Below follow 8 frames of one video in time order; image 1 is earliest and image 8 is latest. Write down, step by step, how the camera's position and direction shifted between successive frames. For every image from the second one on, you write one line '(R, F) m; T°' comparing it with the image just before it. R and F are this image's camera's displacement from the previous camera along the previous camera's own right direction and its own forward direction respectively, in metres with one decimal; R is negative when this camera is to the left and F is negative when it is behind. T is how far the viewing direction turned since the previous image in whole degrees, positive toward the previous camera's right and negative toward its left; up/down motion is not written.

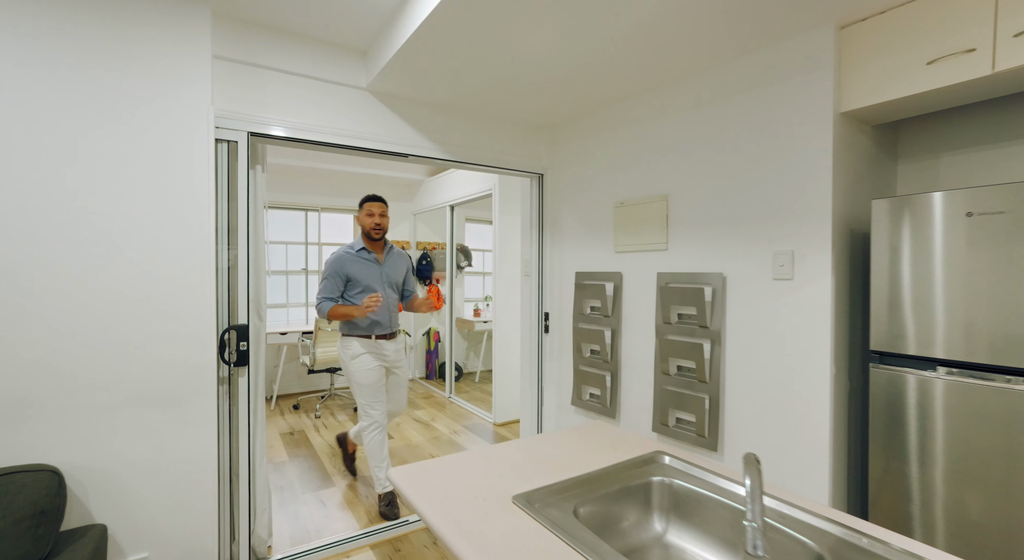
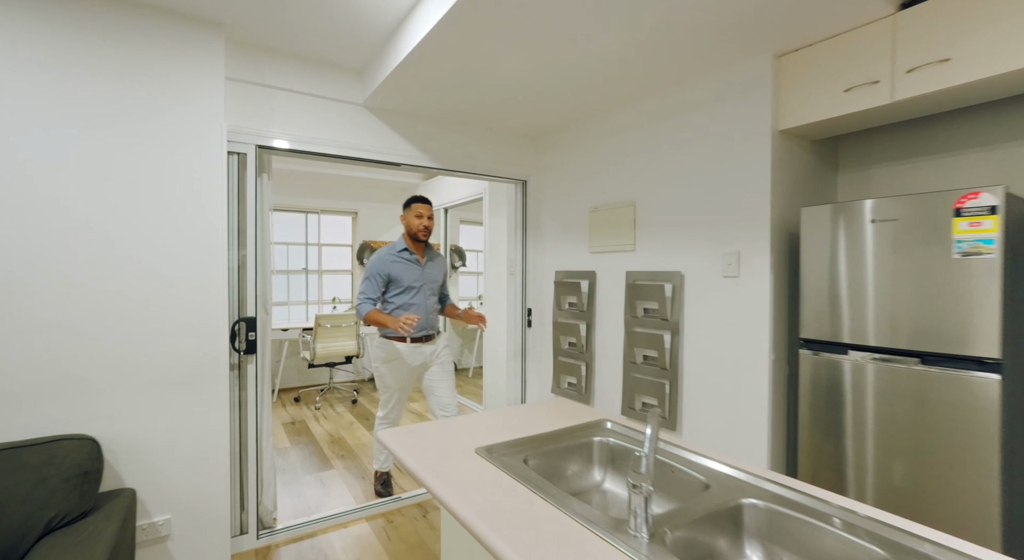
(+0.1, -0.2) m; 0°
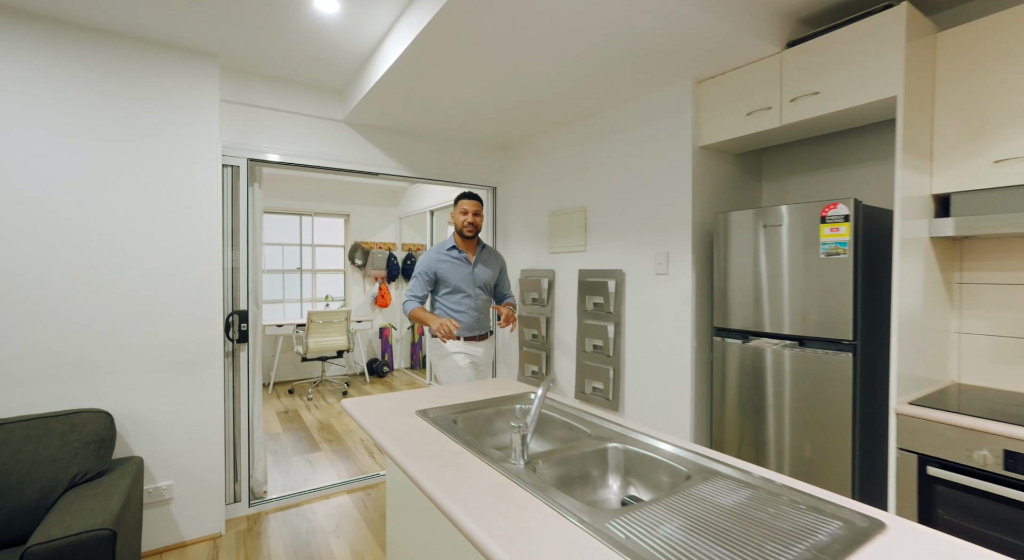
(+0.2, -0.3) m; 0°
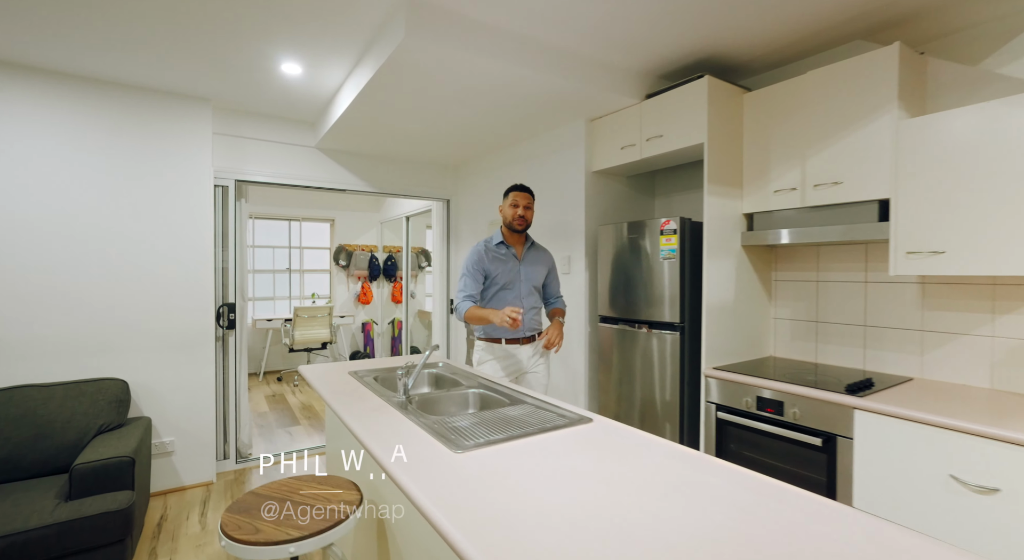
(+0.4, -0.6) m; 0°
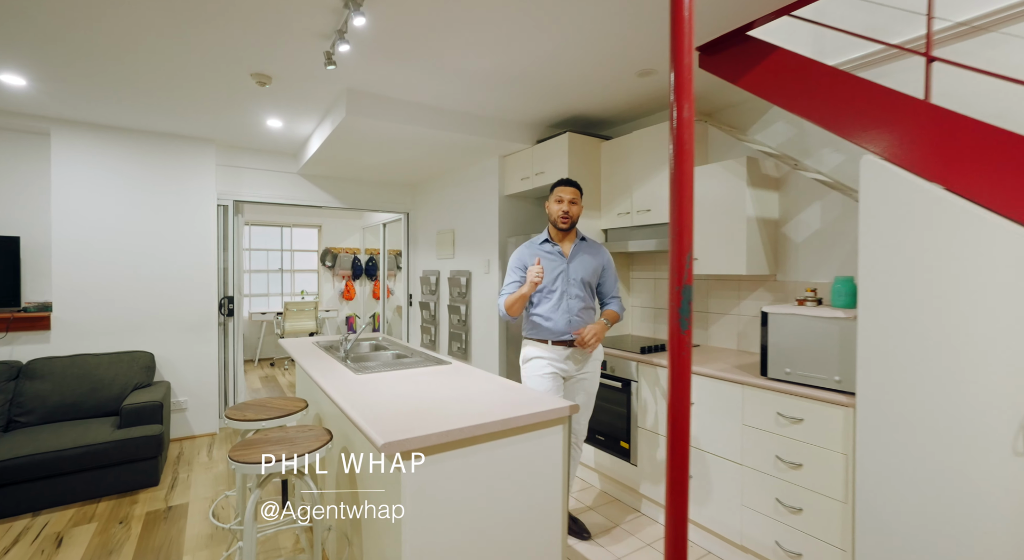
(+0.5, -0.9) m; 0°
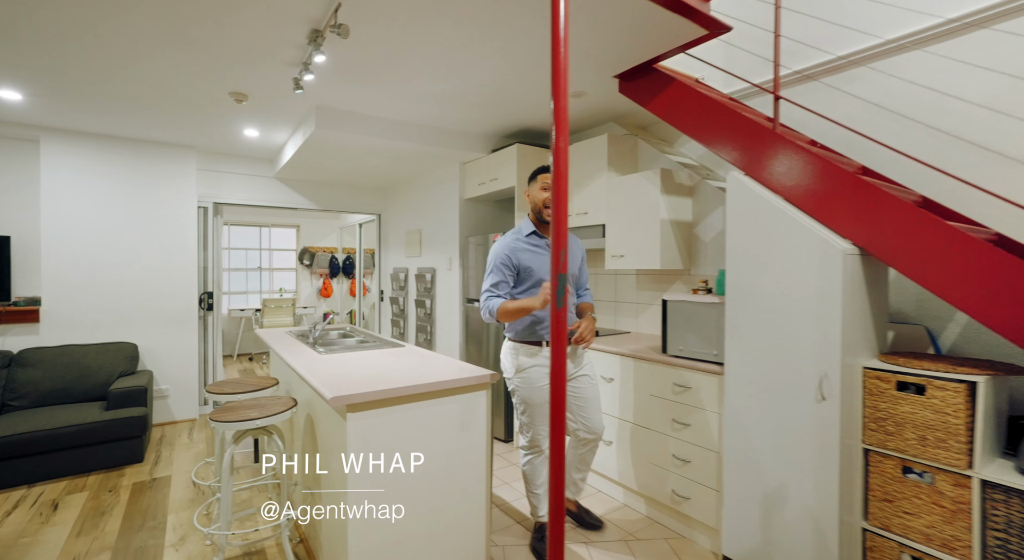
(+0.2, -0.4) m; +2°
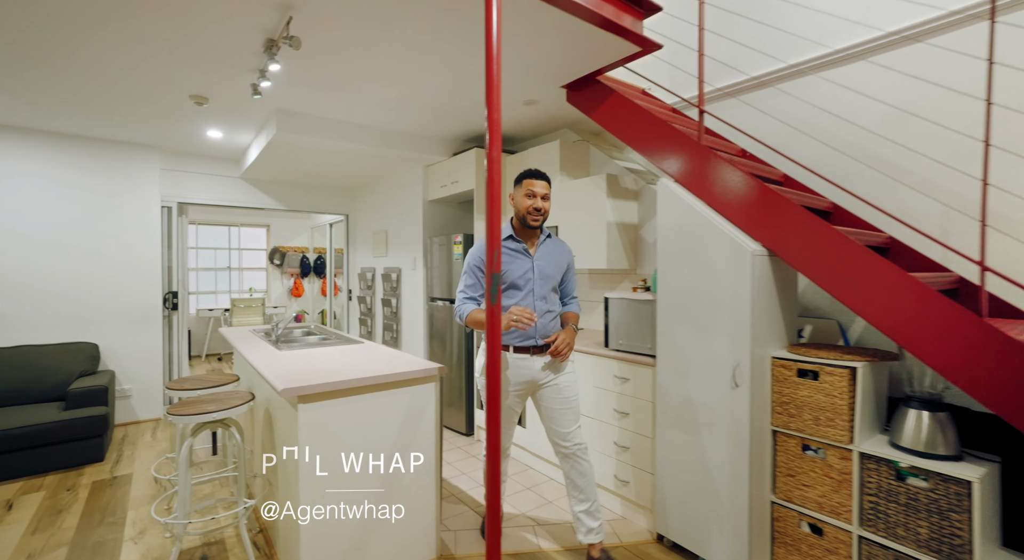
(+0.1, -0.1) m; +3°
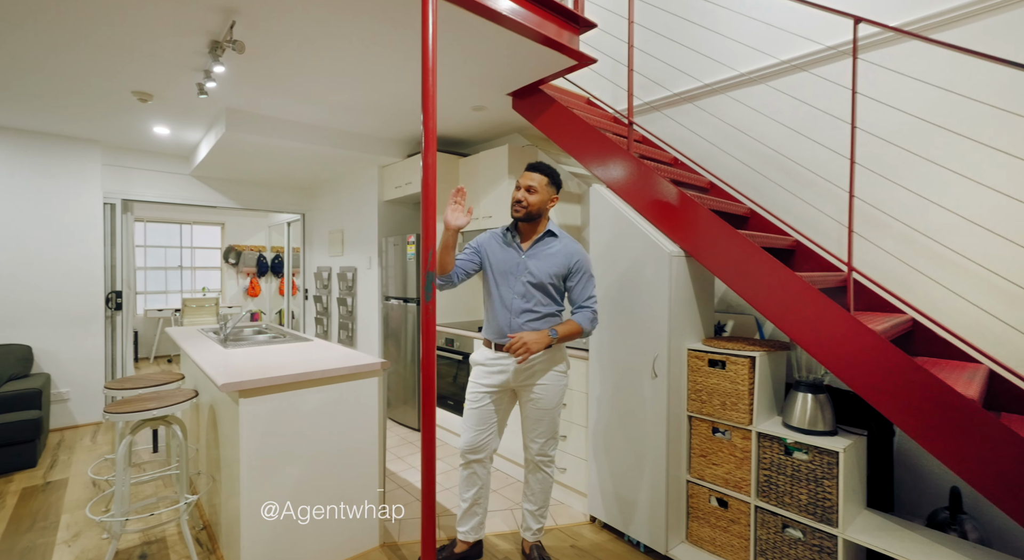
(+0.1, -0.1) m; +4°
